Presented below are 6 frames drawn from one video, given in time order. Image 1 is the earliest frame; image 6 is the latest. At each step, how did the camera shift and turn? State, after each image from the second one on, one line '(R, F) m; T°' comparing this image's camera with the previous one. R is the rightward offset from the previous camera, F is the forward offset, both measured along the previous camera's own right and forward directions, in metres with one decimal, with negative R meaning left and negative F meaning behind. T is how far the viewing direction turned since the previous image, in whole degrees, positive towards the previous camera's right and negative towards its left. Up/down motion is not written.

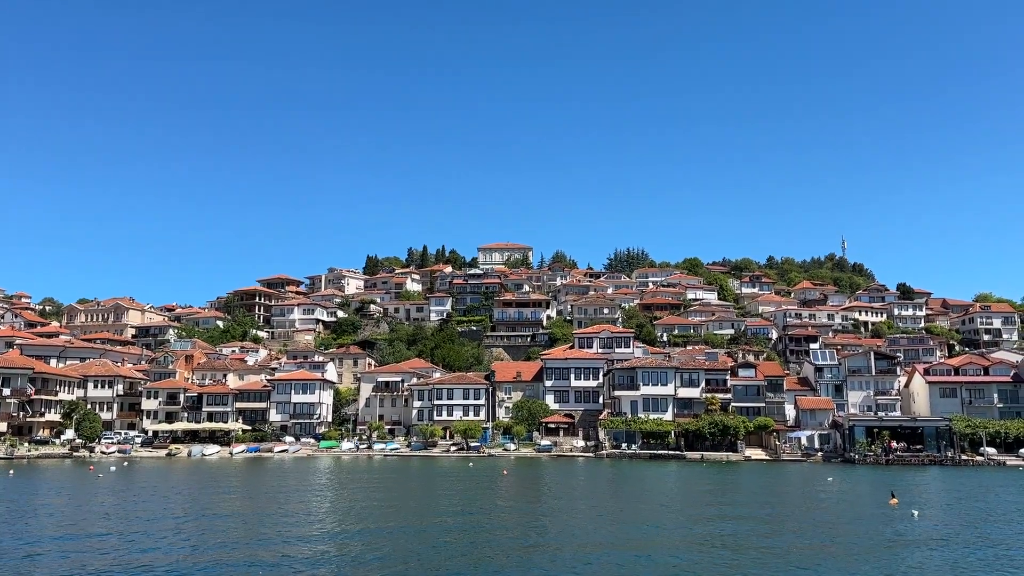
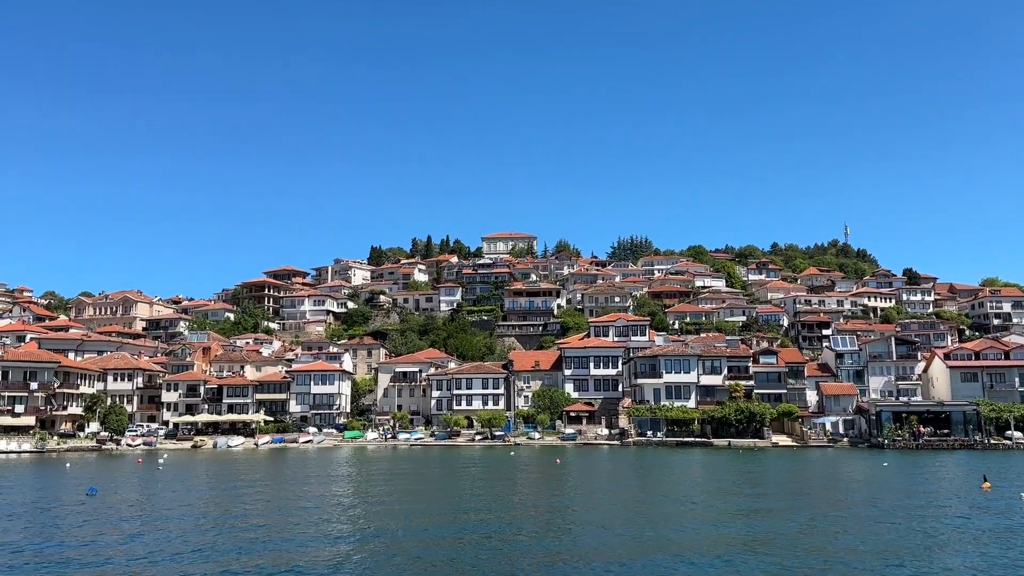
(-1.8, 0.0) m; 0°
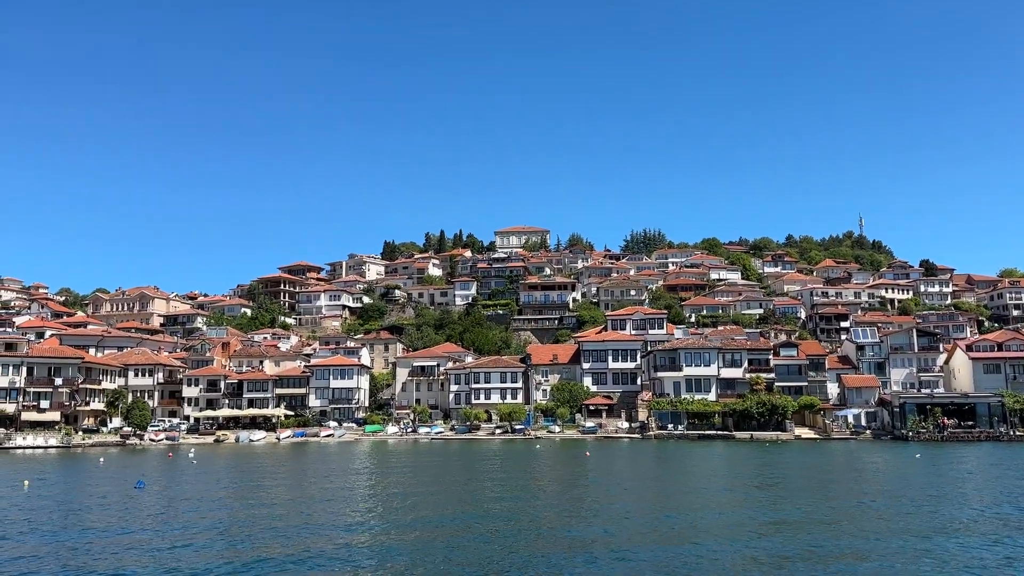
(-0.6, 0.0) m; -1°
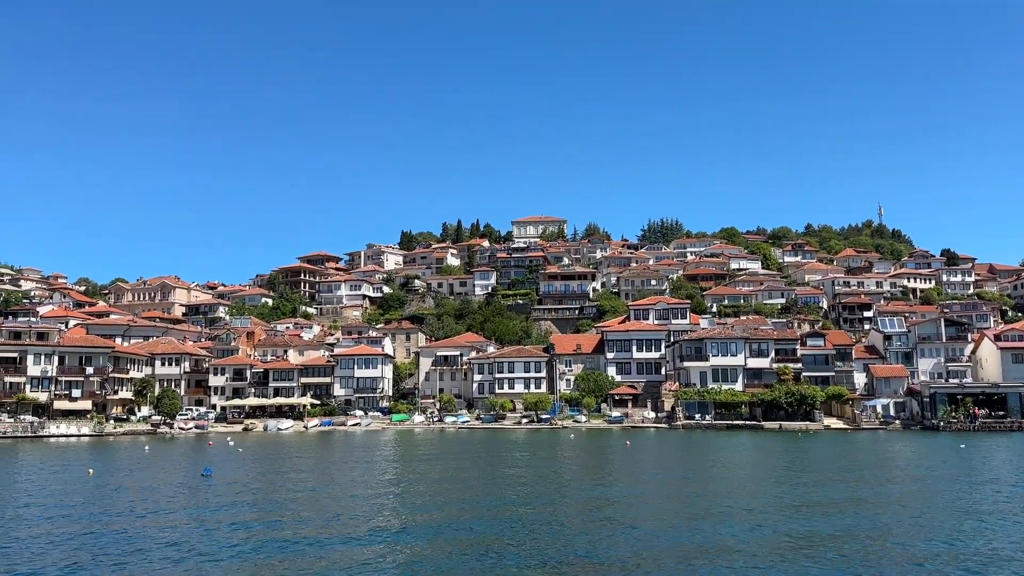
(-0.9, 0.0) m; -1°
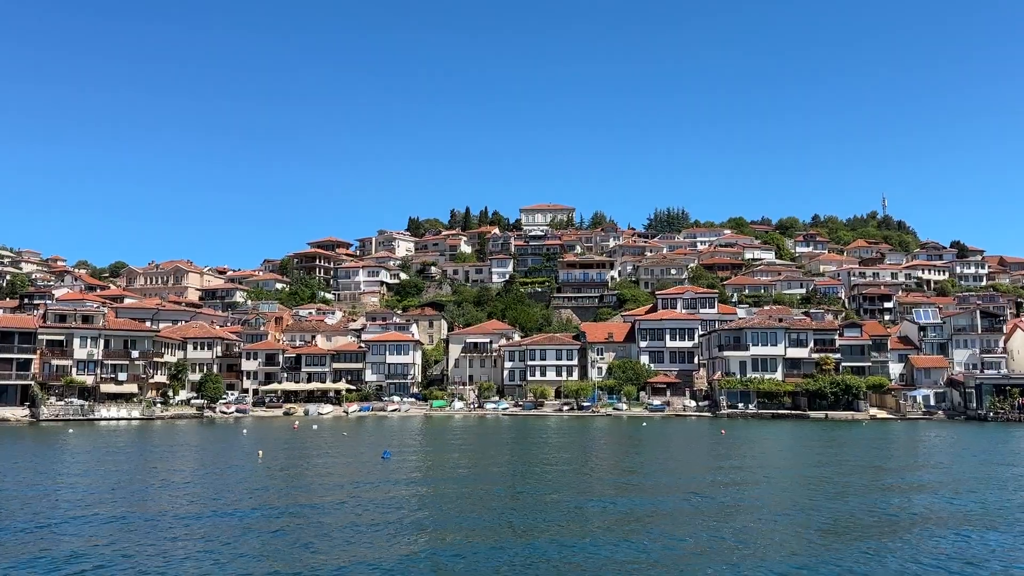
(-3.5, -0.1) m; 0°
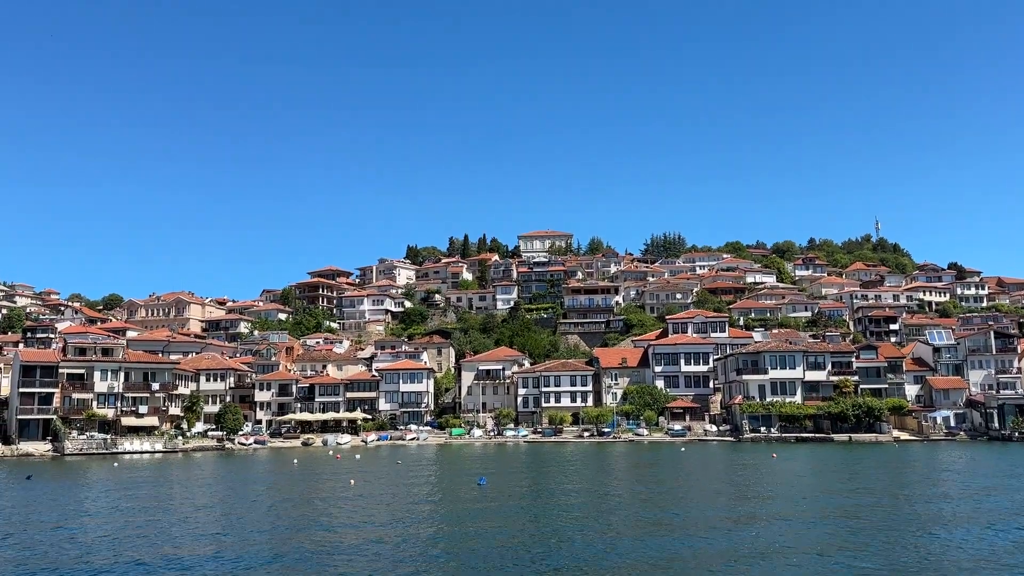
(-2.0, -0.2) m; +1°
